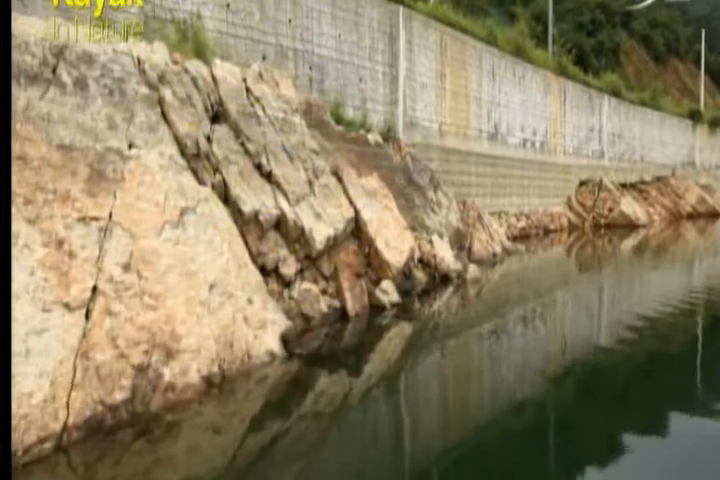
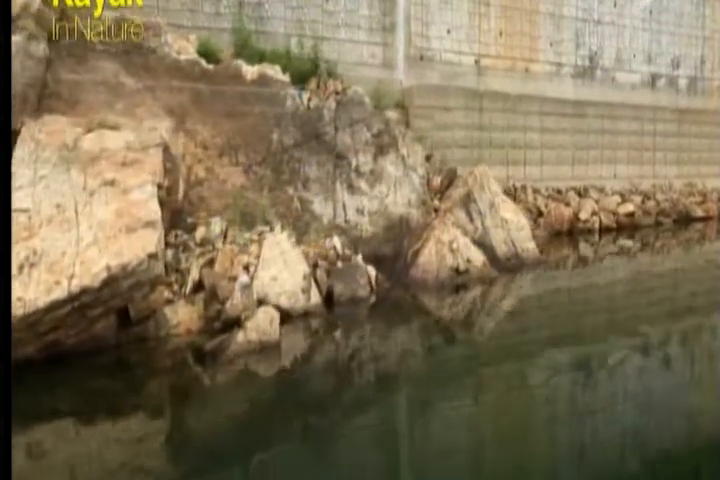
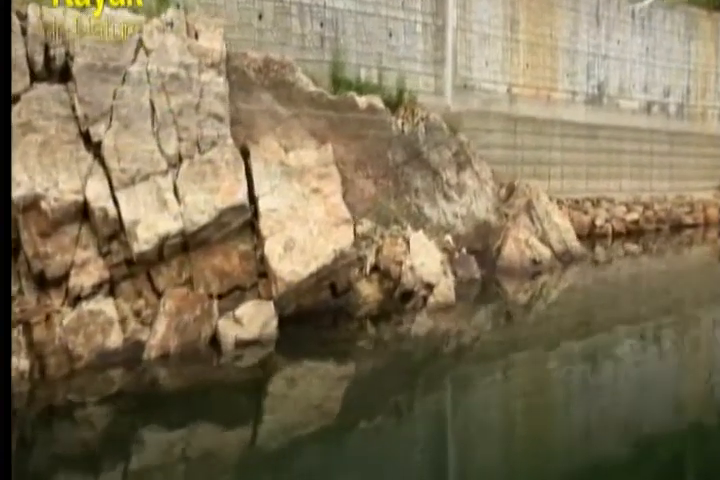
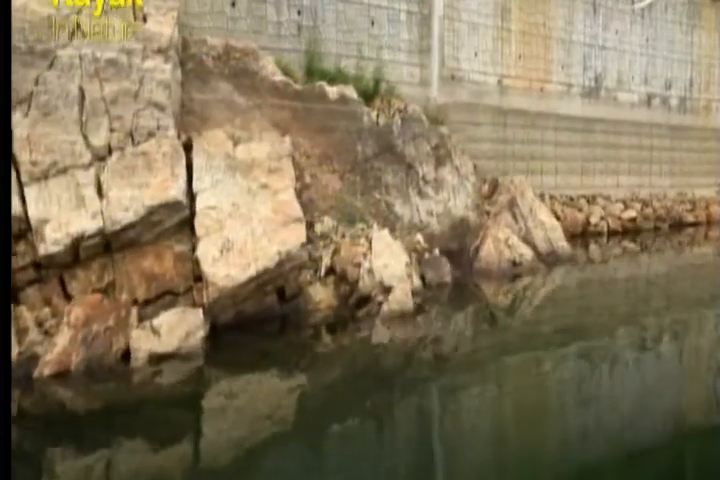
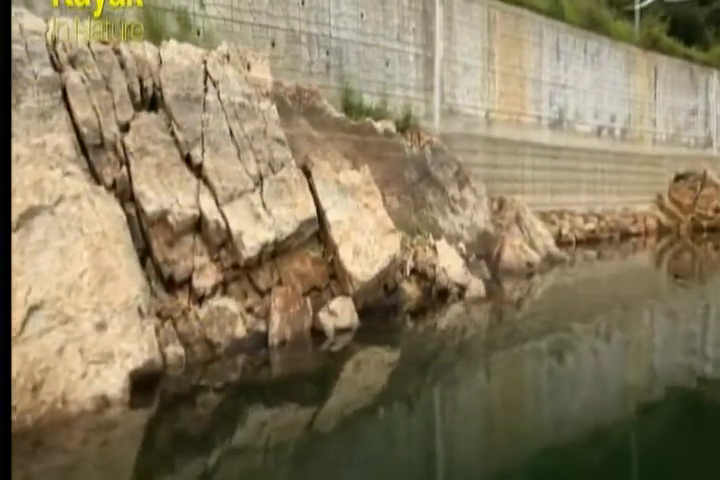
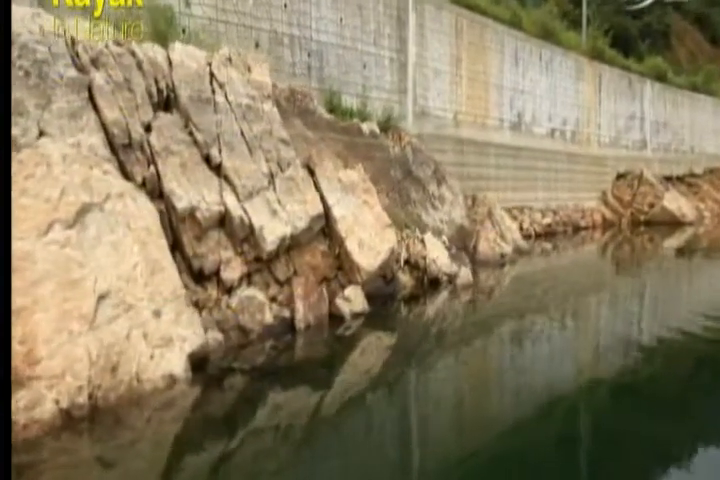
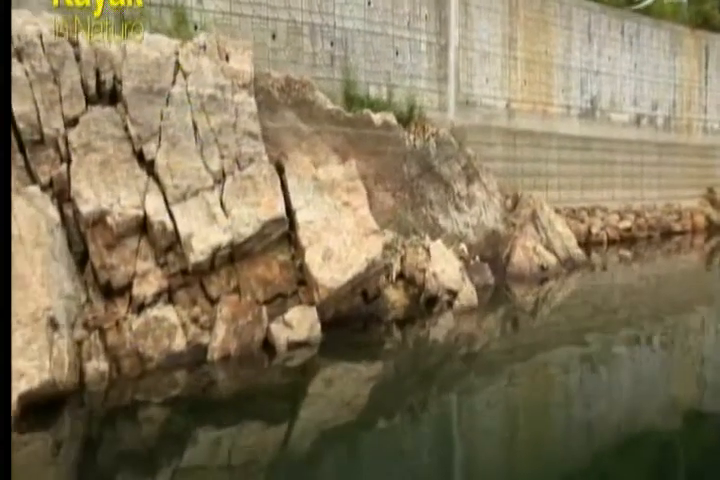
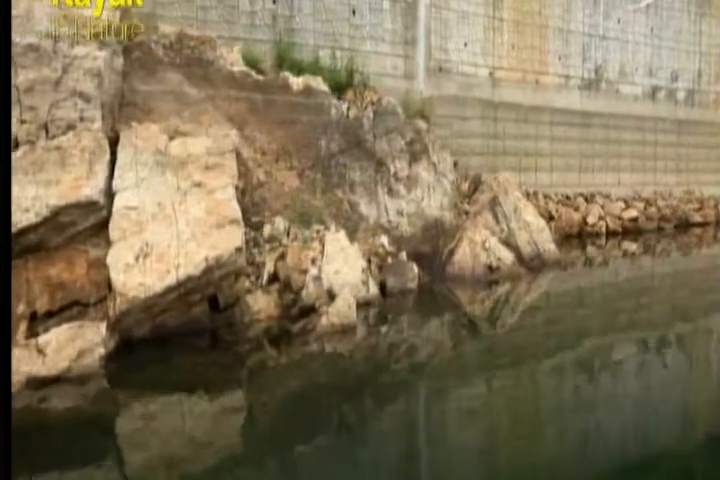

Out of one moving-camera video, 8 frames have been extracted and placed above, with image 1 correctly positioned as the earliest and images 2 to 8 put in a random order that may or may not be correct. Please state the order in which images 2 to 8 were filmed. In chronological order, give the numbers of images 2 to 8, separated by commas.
6, 5, 7, 3, 4, 8, 2
